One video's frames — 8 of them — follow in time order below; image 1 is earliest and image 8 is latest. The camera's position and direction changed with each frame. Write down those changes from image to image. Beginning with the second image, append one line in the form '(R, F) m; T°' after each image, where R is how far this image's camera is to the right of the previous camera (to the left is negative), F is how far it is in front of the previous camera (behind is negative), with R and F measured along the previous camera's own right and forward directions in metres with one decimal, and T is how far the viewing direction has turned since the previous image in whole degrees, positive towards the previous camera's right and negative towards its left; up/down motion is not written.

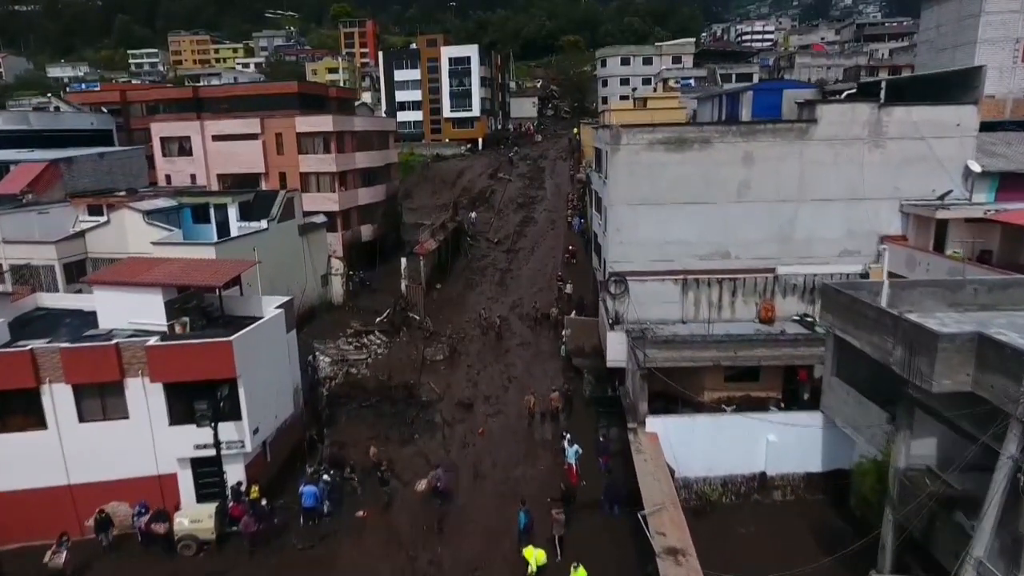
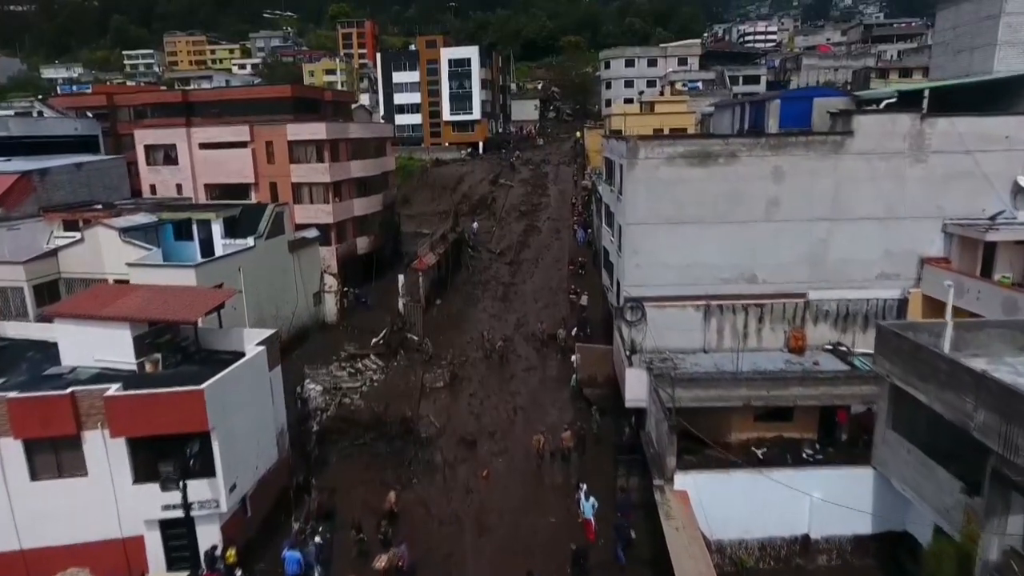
(-0.3, +2.0) m; 0°
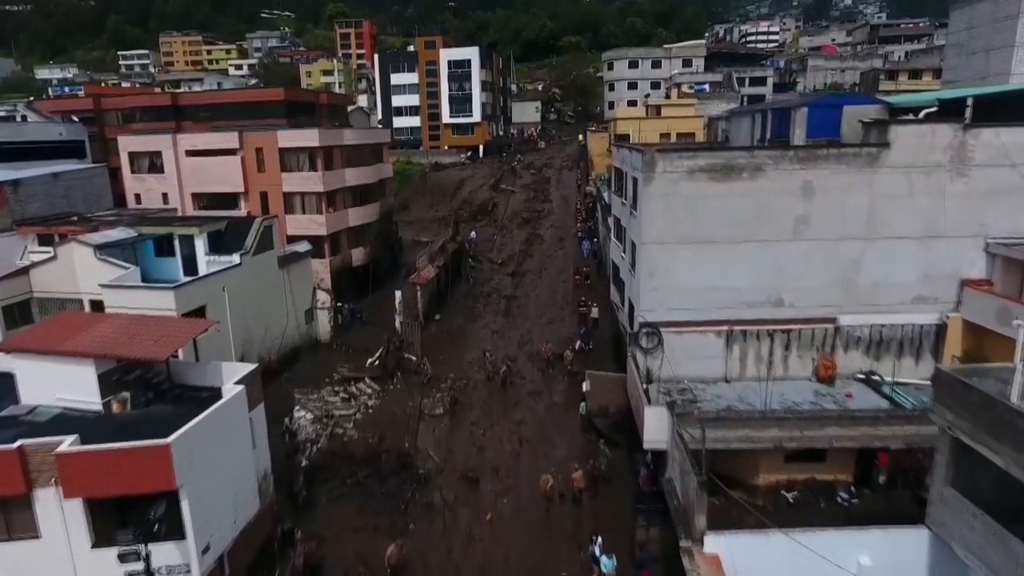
(-0.2, +1.7) m; 0°
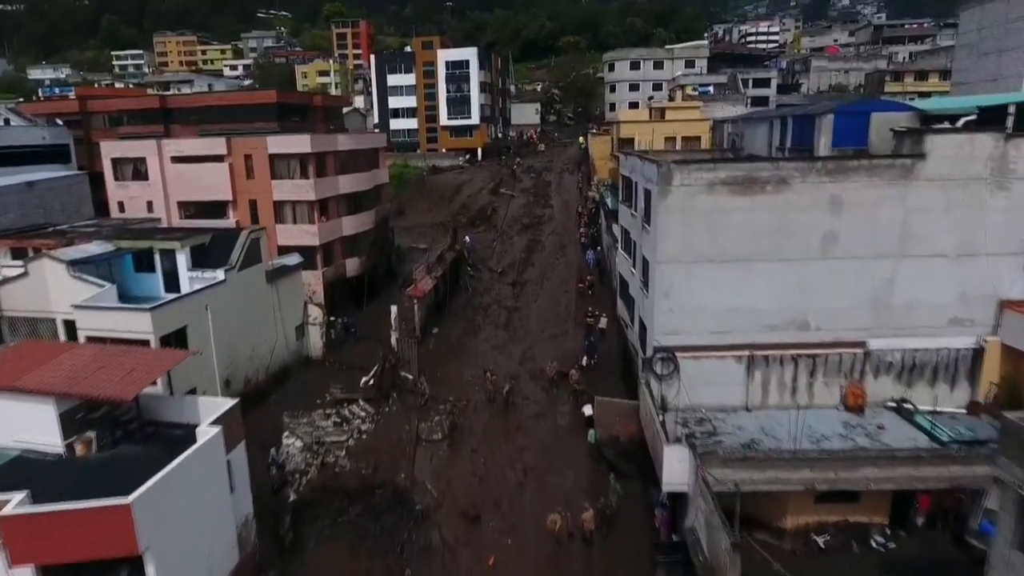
(-0.2, +1.5) m; 0°
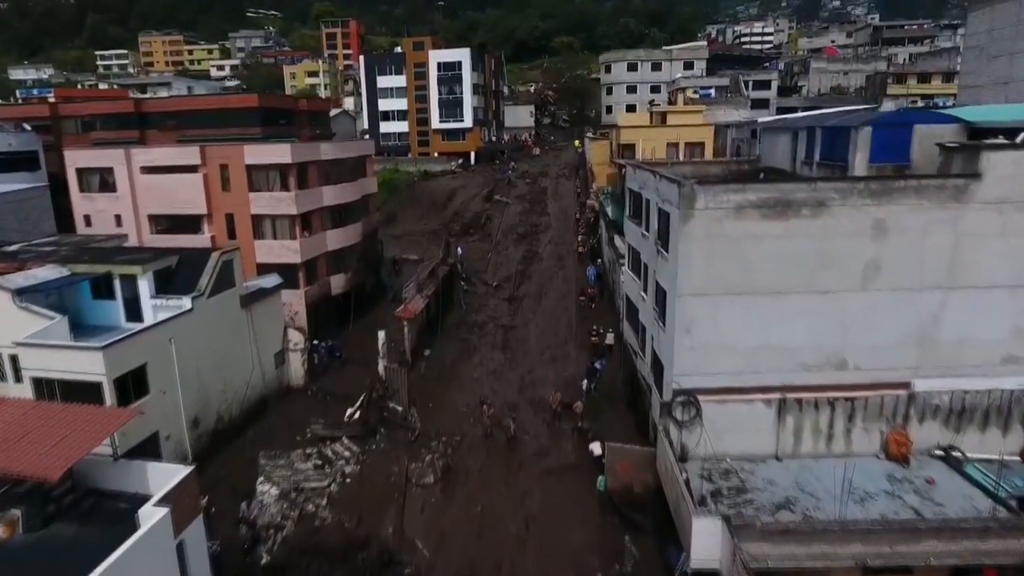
(-0.2, +2.2) m; +1°
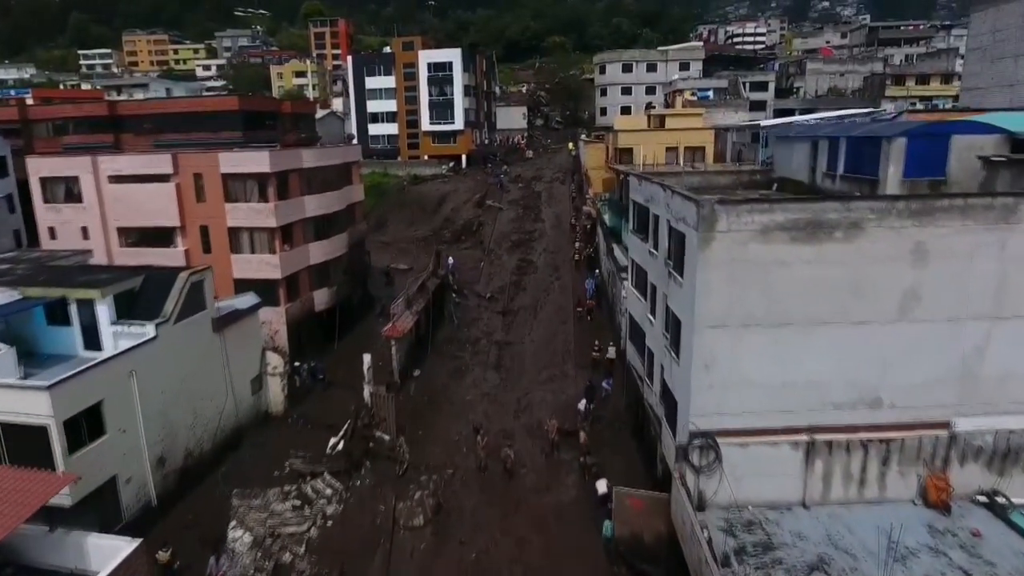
(-0.1, +1.8) m; +1°
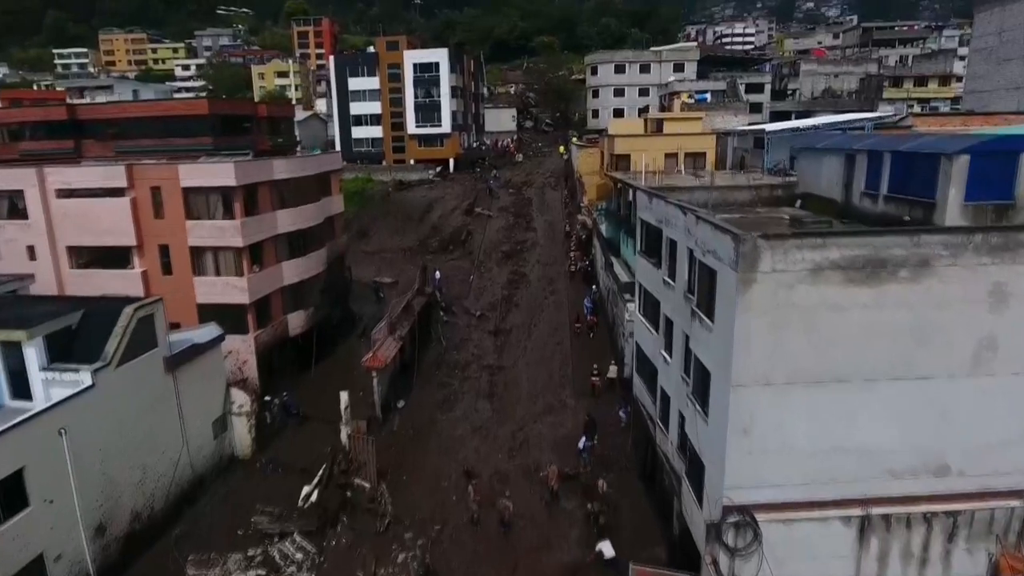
(-0.2, +2.5) m; +1°
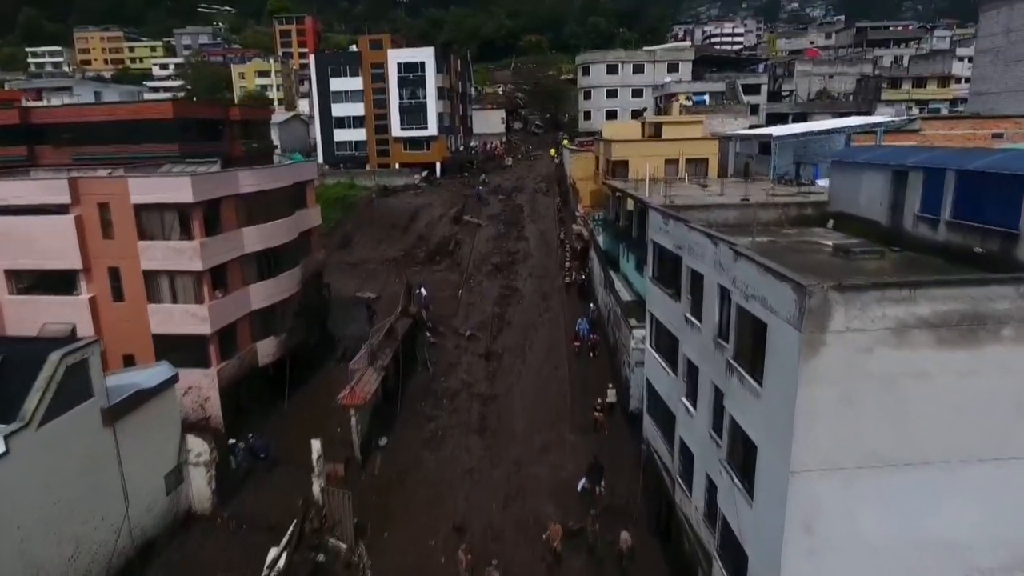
(-0.2, +2.5) m; +1°
